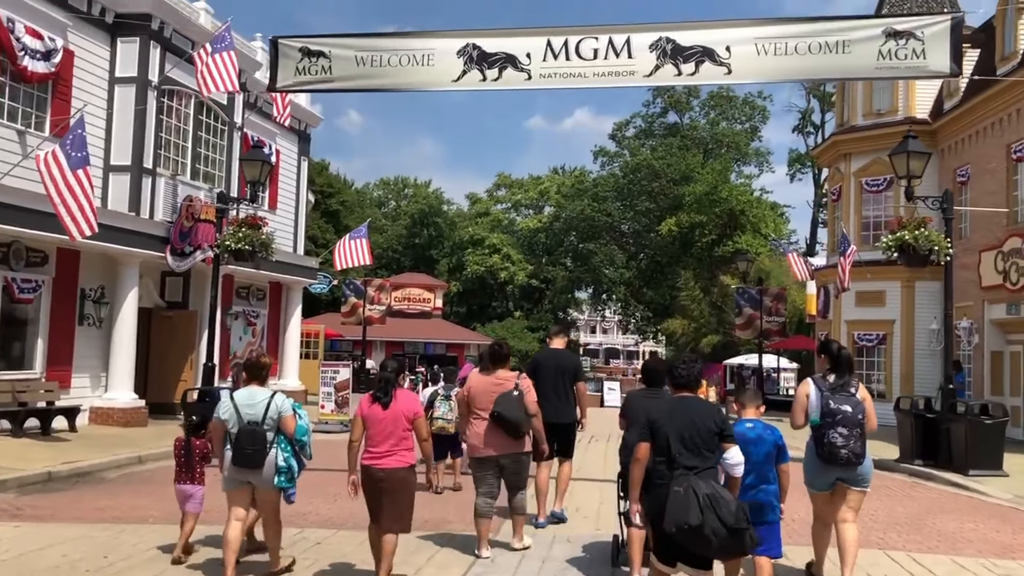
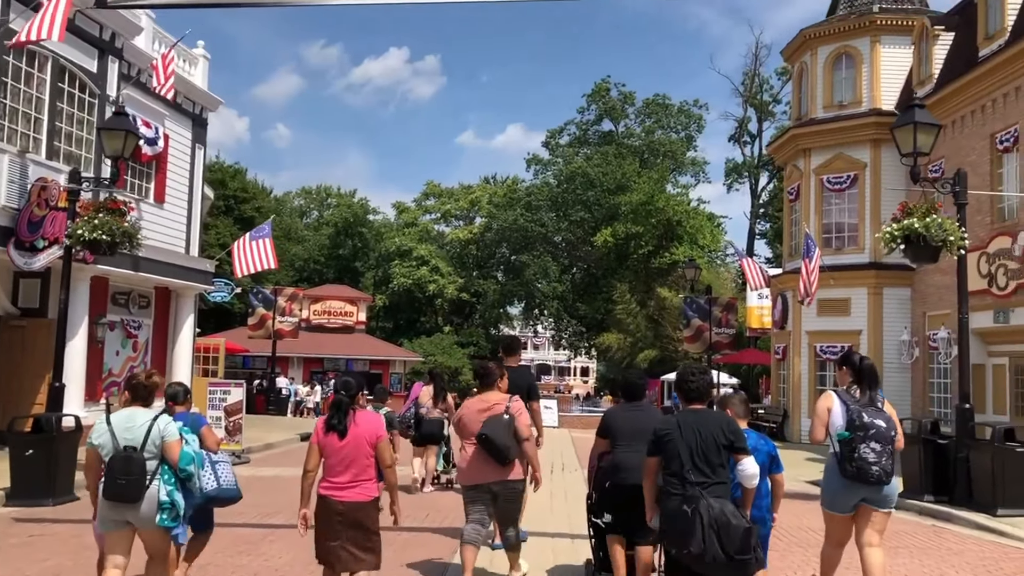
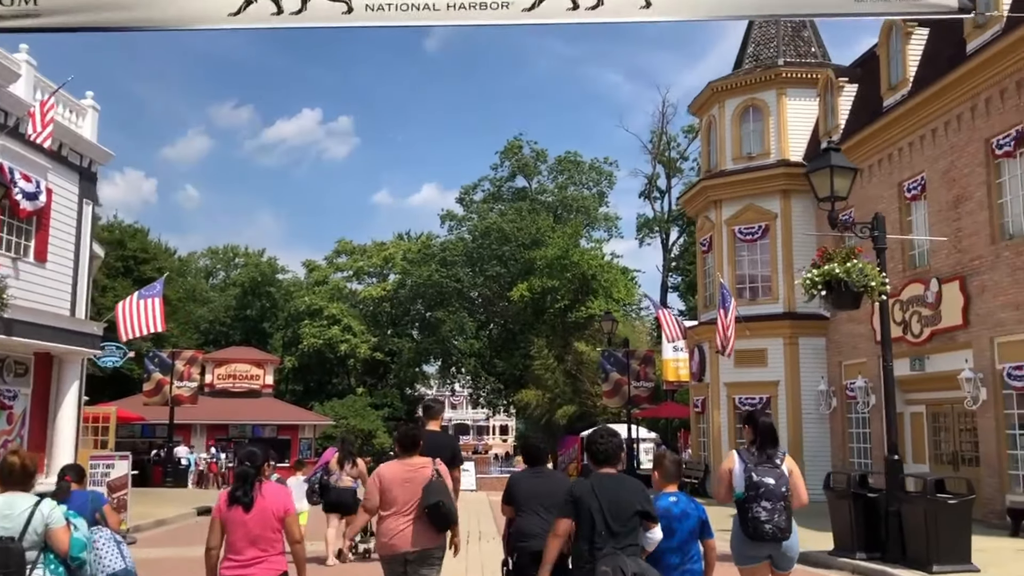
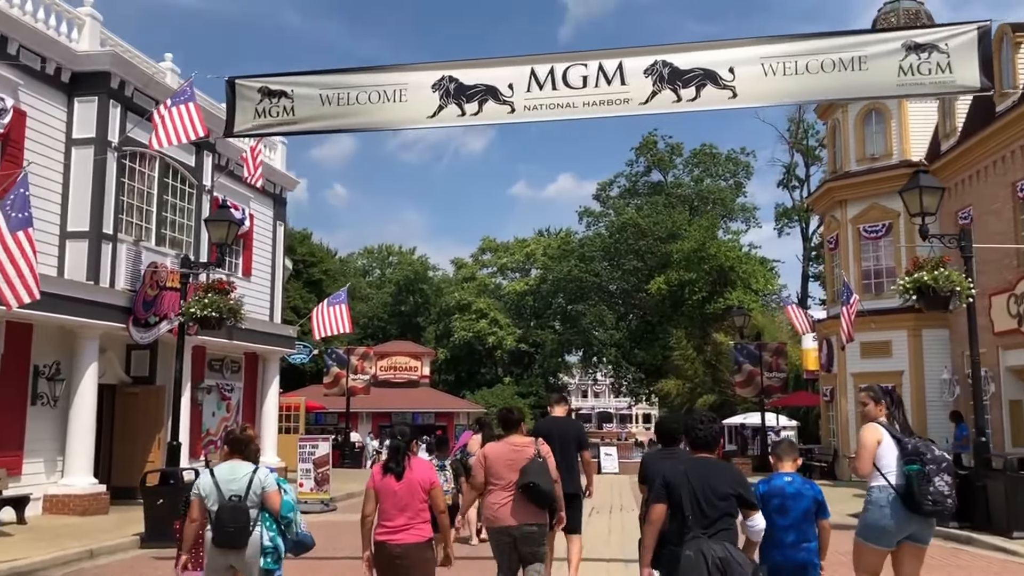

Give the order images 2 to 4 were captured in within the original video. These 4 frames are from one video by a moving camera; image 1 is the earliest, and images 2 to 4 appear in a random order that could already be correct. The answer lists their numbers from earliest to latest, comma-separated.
4, 2, 3
